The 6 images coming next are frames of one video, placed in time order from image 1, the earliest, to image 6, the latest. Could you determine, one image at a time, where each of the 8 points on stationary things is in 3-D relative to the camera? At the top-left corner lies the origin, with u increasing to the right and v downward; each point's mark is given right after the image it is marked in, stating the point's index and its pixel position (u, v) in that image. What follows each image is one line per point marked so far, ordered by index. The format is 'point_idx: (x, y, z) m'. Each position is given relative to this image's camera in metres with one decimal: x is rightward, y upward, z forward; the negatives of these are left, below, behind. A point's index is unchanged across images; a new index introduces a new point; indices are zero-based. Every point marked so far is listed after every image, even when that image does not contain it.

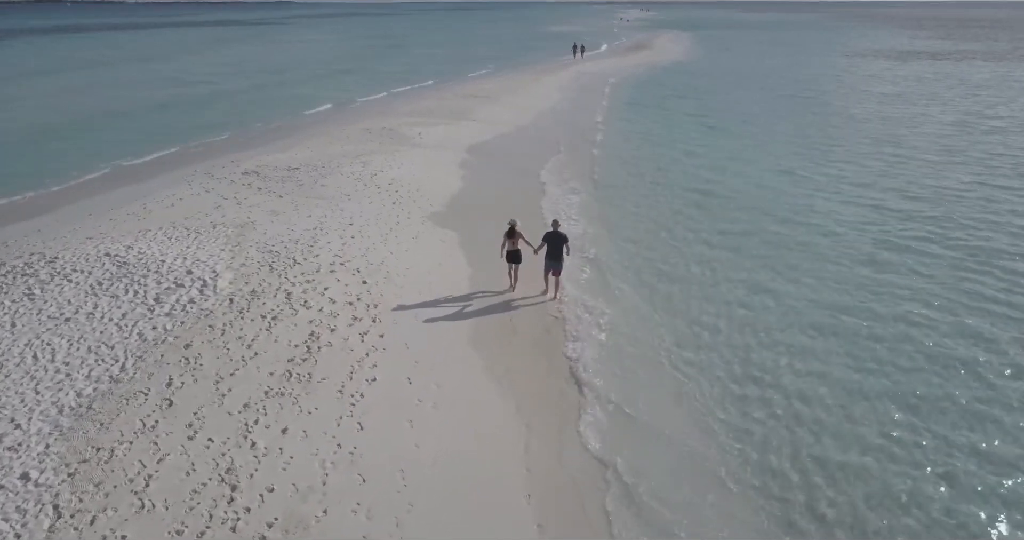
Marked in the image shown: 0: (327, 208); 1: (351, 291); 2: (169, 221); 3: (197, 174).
0: (-3.6, +1.2, +15.0) m
1: (-2.2, -0.3, +10.8) m
2: (-6.0, +0.9, +13.6) m
3: (-7.2, +2.2, +17.7) m
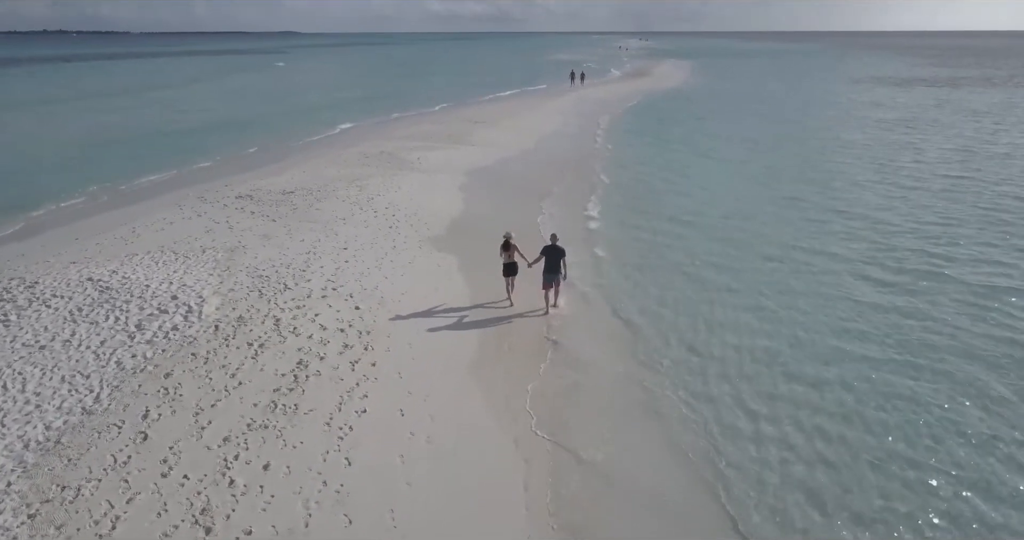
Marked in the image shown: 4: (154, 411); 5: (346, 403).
0: (-3.6, +0.7, +14.6) m
1: (-2.2, -0.6, +10.3) m
2: (-6.0, +0.4, +13.2) m
3: (-7.2, +1.6, +17.3) m
4: (-3.5, -1.4, +7.7) m
5: (-1.8, -1.4, +8.2) m
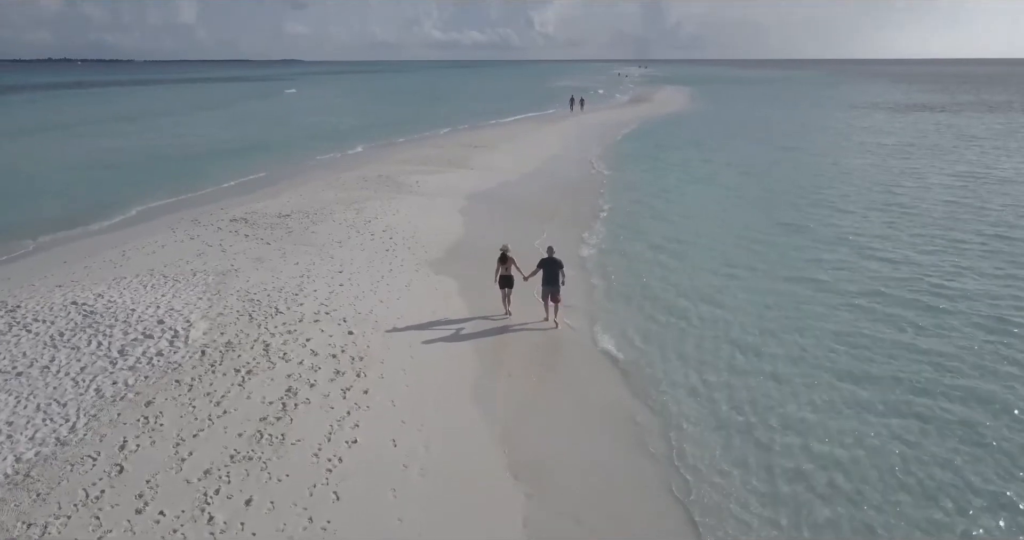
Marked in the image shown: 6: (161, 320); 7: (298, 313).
0: (-3.6, +0.3, +14.2) m
1: (-2.3, -0.9, +9.9) m
2: (-6.0, 0.0, +12.9) m
3: (-7.2, +1.1, +17.0) m
4: (-3.5, -1.6, +7.2) m
5: (-1.8, -1.6, +7.8) m
6: (-4.5, -0.6, +10.0) m
7: (-3.0, -0.6, +10.8) m
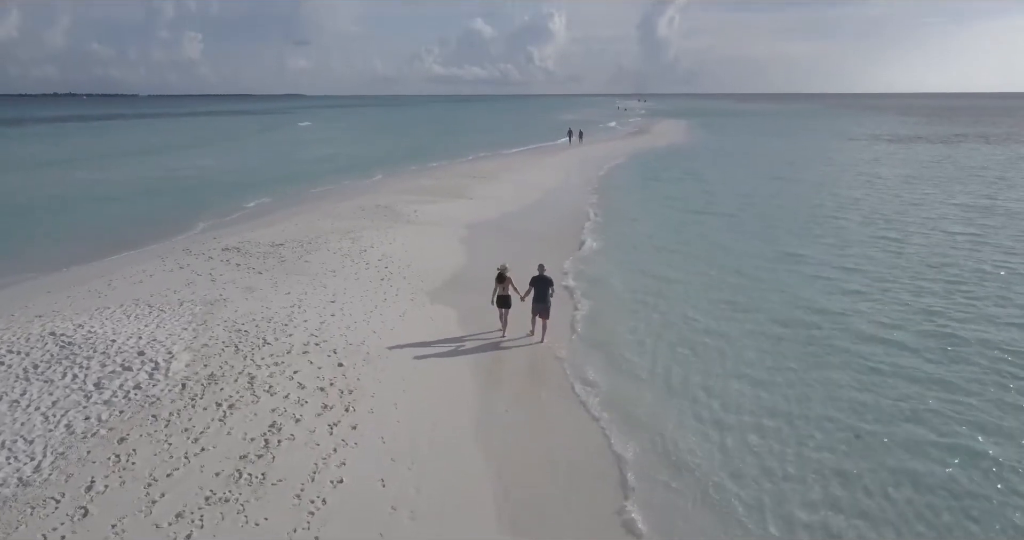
0: (-3.6, -0.2, +13.8) m
1: (-2.3, -1.3, +9.5) m
2: (-6.1, -0.4, +12.4) m
3: (-7.2, +0.4, +16.6) m
4: (-3.6, -1.8, +6.7) m
5: (-1.8, -1.9, +7.3) m
6: (-4.5, -1.0, +9.5) m
7: (-3.0, -1.0, +10.3) m
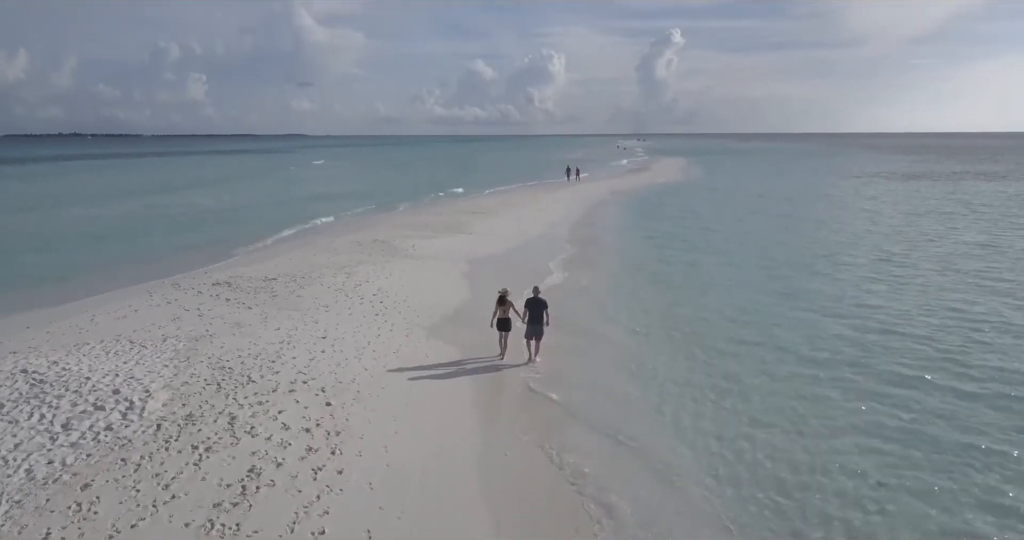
0: (-3.6, -0.8, +13.3) m
1: (-2.3, -1.6, +8.9) m
2: (-6.1, -1.0, +11.9) m
3: (-7.2, -0.3, +16.1) m
4: (-3.6, -2.1, +6.1) m
5: (-1.8, -2.2, +6.7) m
6: (-4.5, -1.4, +9.0) m
7: (-3.0, -1.4, +9.8) m
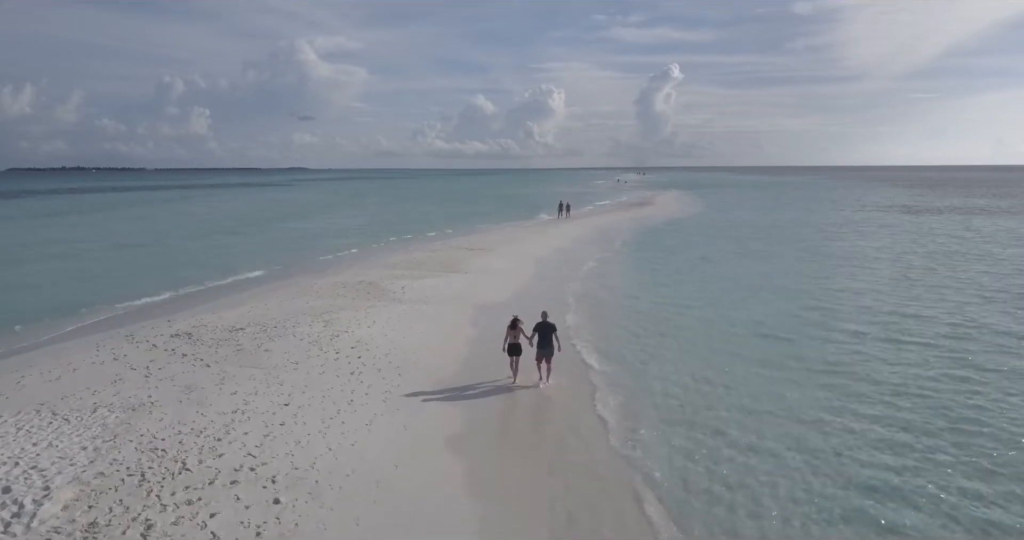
0: (-3.7, -1.6, +11.4) m
1: (-2.4, -2.2, +7.0) m
2: (-6.1, -1.7, +10.1) m
3: (-7.3, -1.2, +14.3) m
4: (-3.6, -2.6, +4.3) m
5: (-1.9, -2.7, +4.8) m
6: (-4.6, -2.0, +7.1) m
7: (-3.1, -2.0, +7.9) m
